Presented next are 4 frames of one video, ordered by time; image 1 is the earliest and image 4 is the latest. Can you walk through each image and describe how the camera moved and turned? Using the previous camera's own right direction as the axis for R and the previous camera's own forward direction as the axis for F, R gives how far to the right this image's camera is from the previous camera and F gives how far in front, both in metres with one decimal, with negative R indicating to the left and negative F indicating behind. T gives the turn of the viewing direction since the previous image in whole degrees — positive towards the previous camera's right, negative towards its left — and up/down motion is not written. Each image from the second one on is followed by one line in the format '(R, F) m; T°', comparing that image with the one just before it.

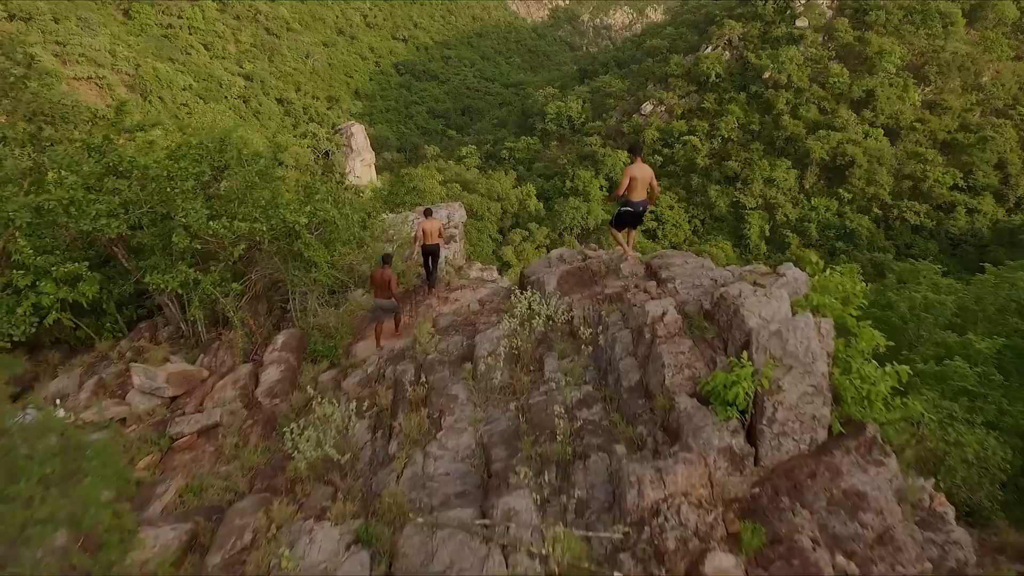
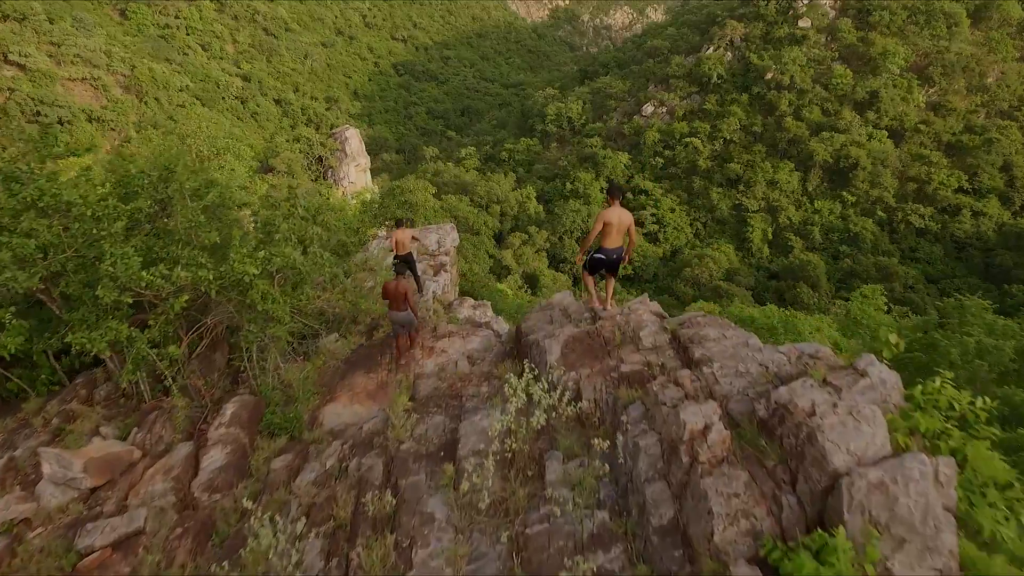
(0.0, +0.8) m; 0°
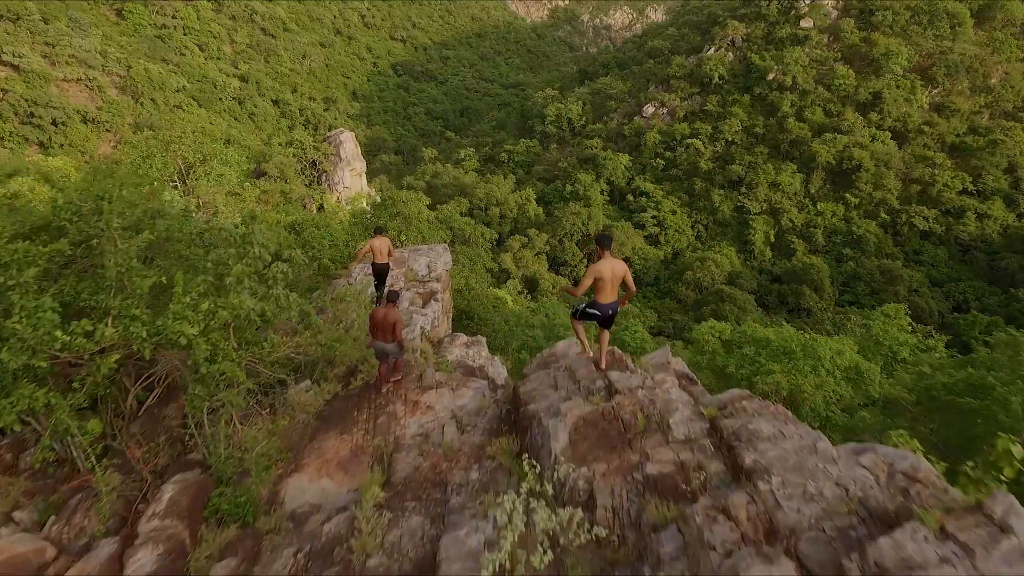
(0.0, +0.7) m; 0°
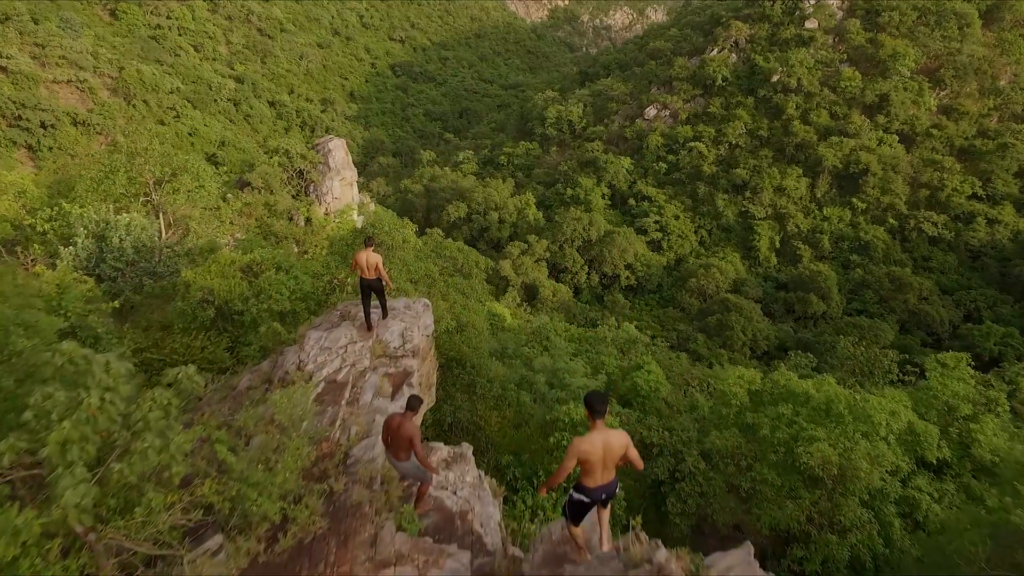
(0.0, +1.4) m; 0°
